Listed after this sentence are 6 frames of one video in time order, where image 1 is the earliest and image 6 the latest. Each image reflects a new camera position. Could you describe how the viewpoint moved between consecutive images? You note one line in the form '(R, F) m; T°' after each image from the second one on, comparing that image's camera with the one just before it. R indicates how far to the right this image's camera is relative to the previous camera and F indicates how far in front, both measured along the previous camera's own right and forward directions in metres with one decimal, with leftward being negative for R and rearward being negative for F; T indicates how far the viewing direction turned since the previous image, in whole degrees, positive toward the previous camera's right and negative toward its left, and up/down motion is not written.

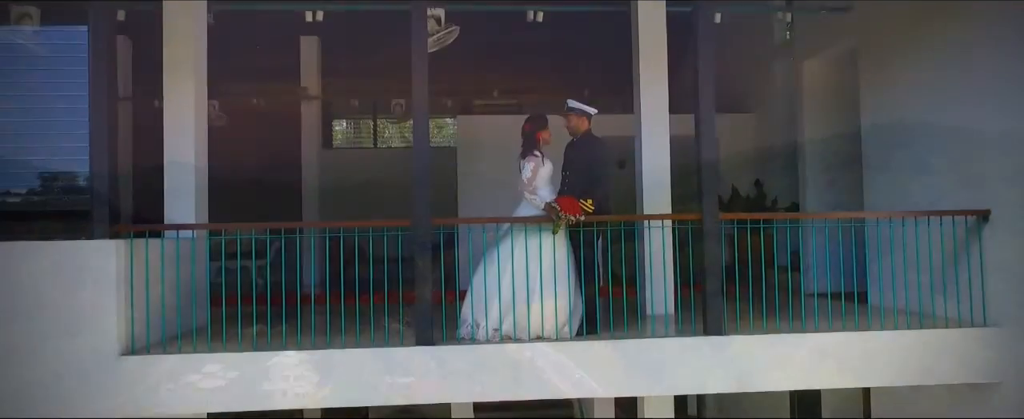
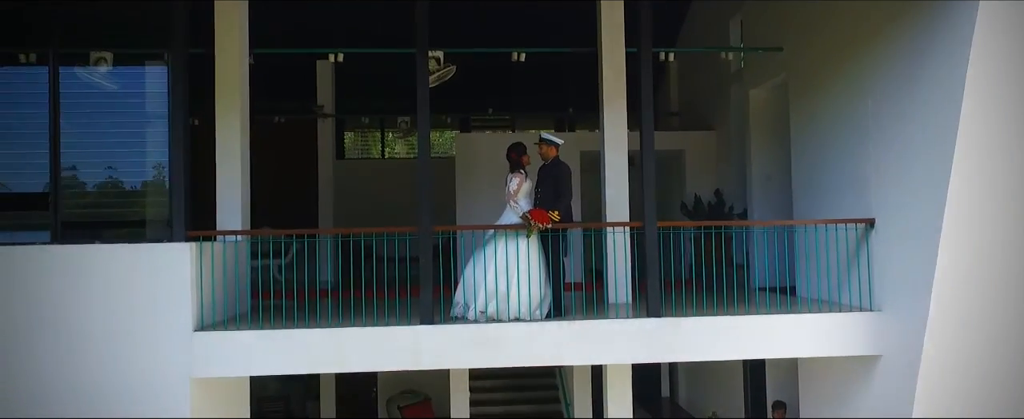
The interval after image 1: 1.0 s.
(+0.2, -1.2) m; 0°
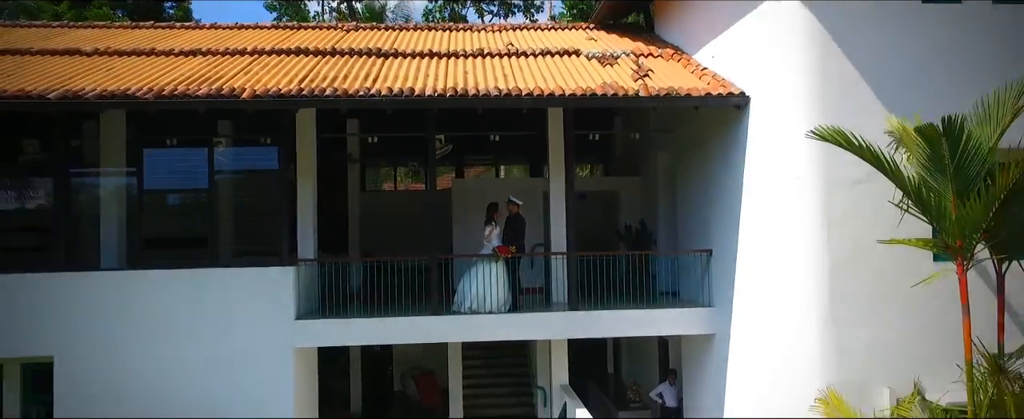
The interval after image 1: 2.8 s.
(+0.3, -3.4) m; 0°
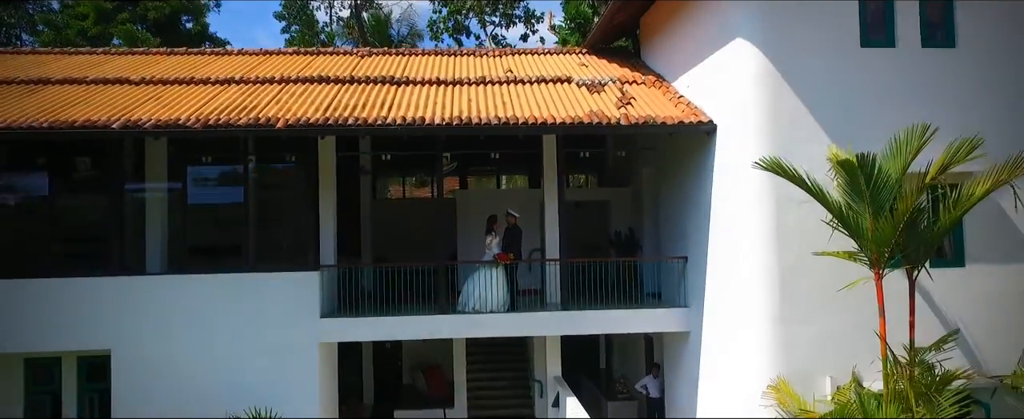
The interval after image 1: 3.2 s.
(+0.1, -1.2) m; 0°
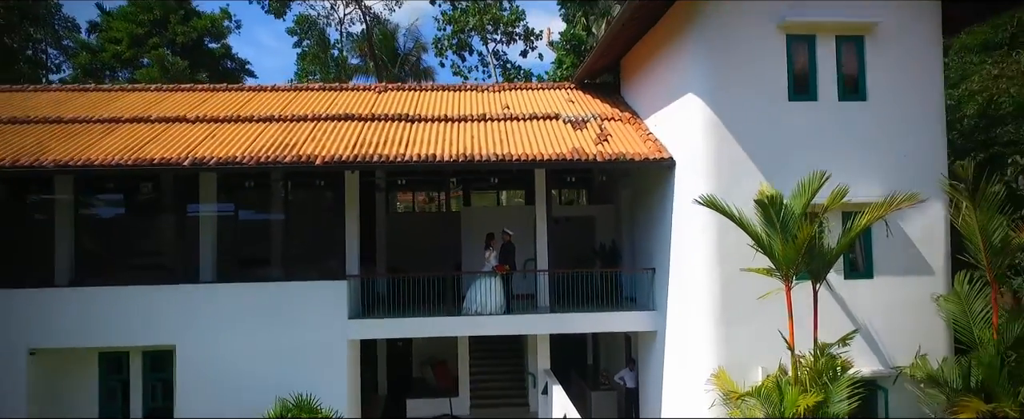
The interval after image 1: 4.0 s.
(+0.1, -1.9) m; 0°
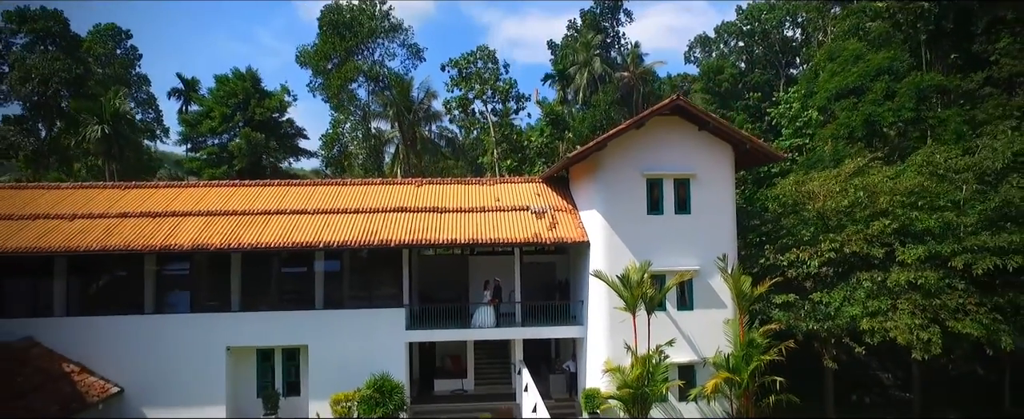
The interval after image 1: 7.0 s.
(+0.4, -8.6) m; 0°
